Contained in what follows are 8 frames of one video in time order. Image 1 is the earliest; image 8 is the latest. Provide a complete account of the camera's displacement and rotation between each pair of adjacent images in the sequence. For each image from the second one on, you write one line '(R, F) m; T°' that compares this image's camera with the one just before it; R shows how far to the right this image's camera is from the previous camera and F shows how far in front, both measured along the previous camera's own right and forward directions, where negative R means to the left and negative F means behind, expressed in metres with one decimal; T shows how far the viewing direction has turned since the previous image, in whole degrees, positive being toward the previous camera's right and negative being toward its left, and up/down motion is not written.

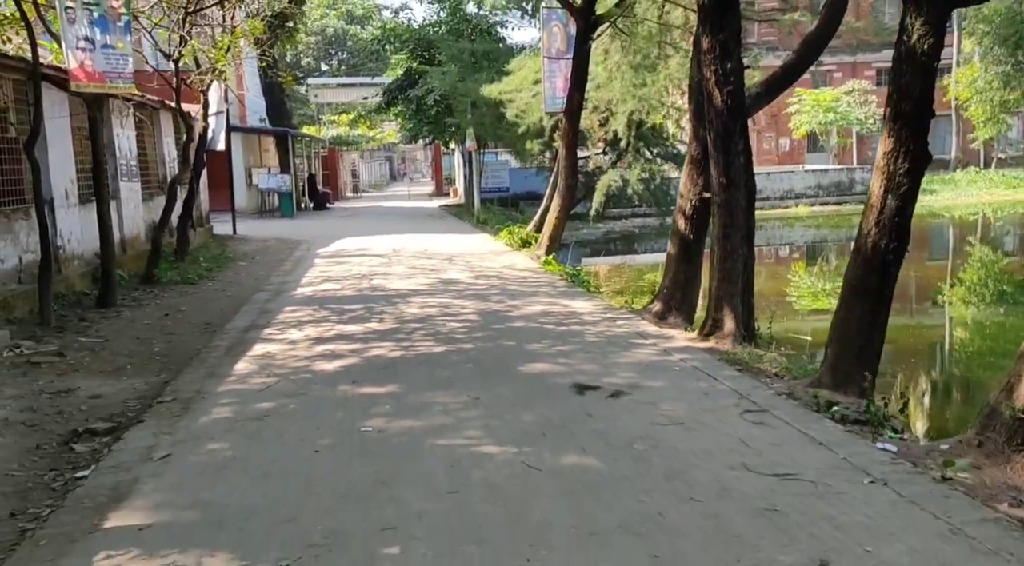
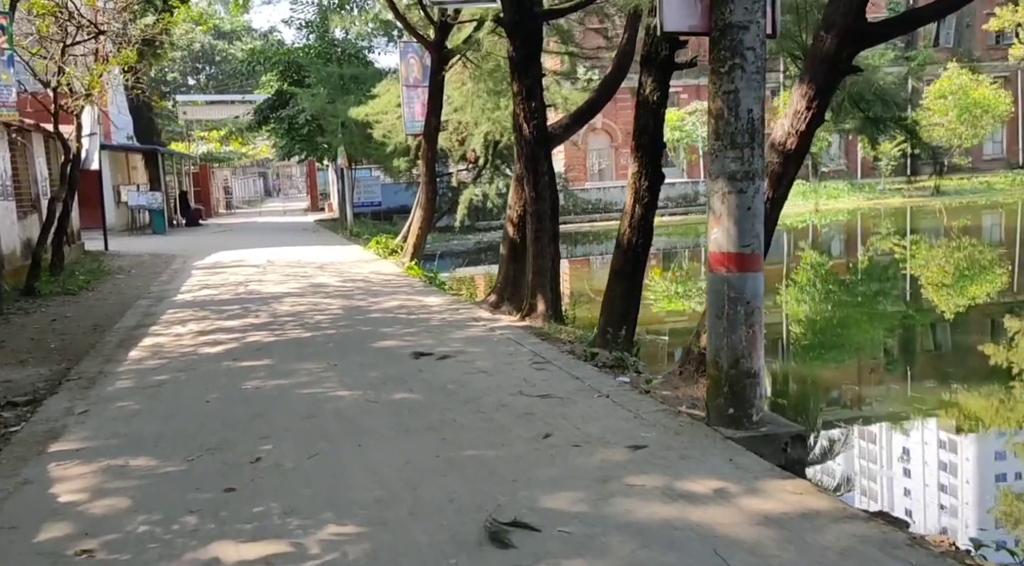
(+0.2, -2.2) m; +6°
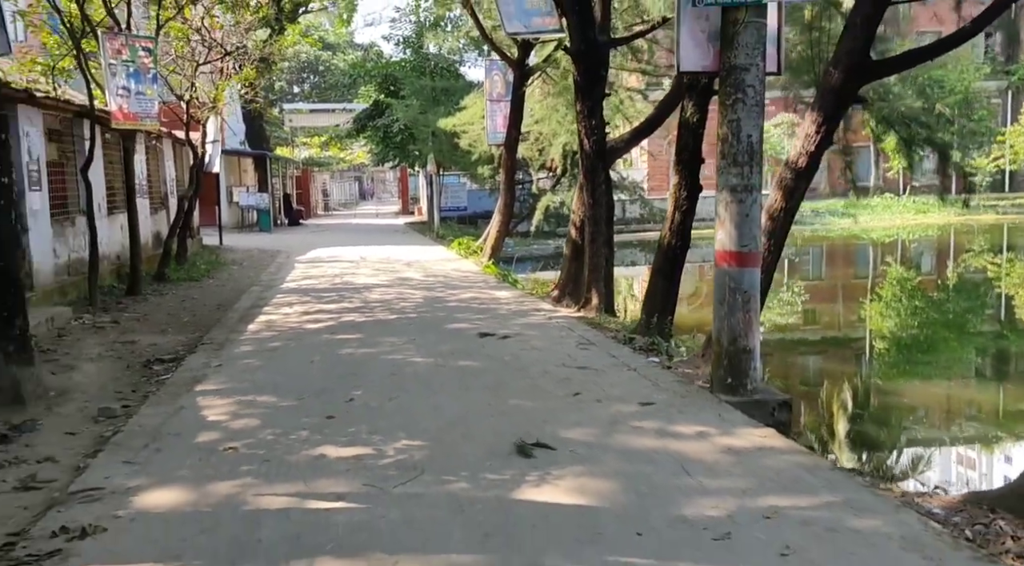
(+0.3, -1.5) m; -5°
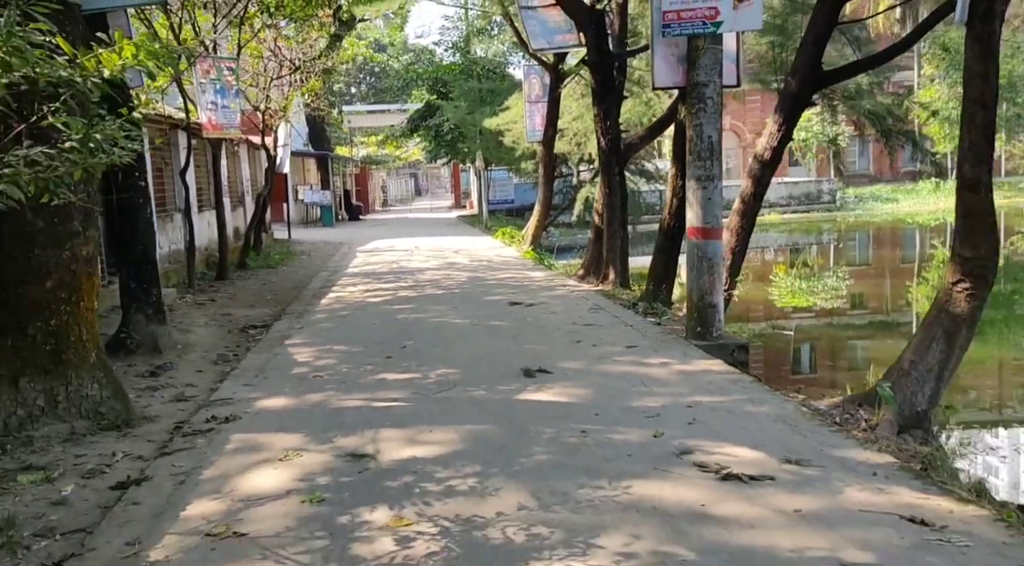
(+0.3, -2.1) m; -3°
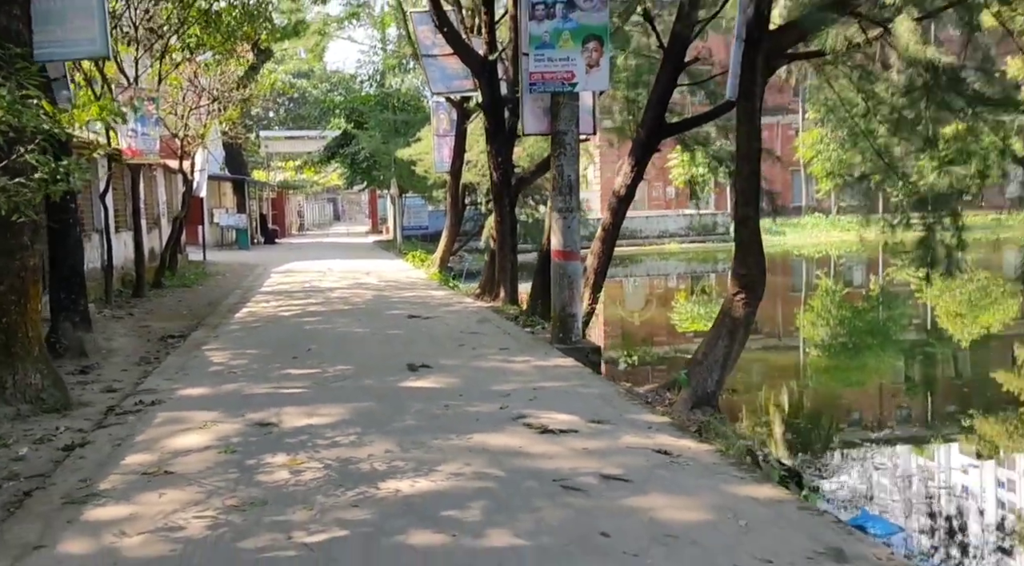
(+0.3, -1.5) m; +4°
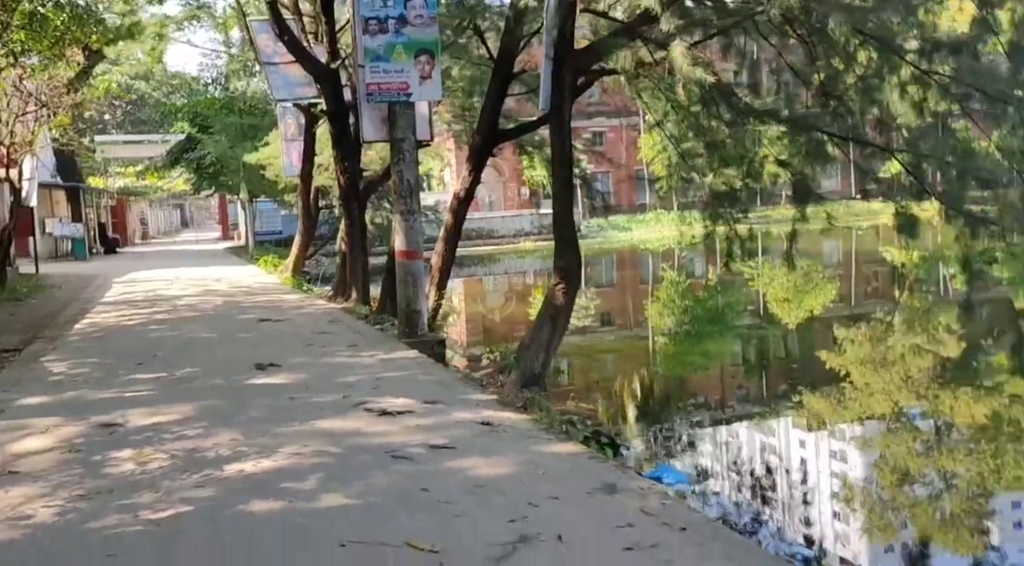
(+0.2, -0.6) m; +7°
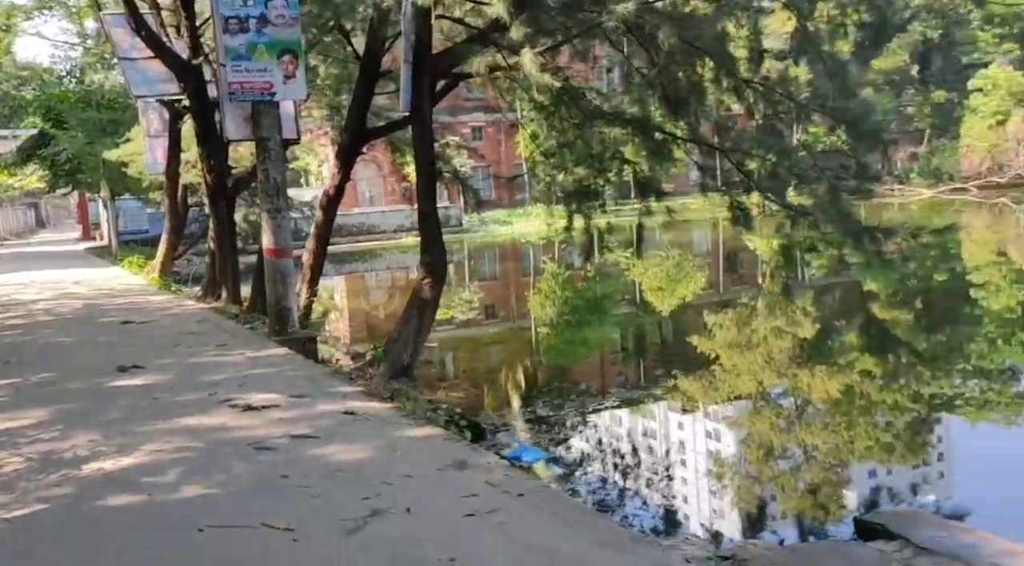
(+0.1, -0.3) m; +6°
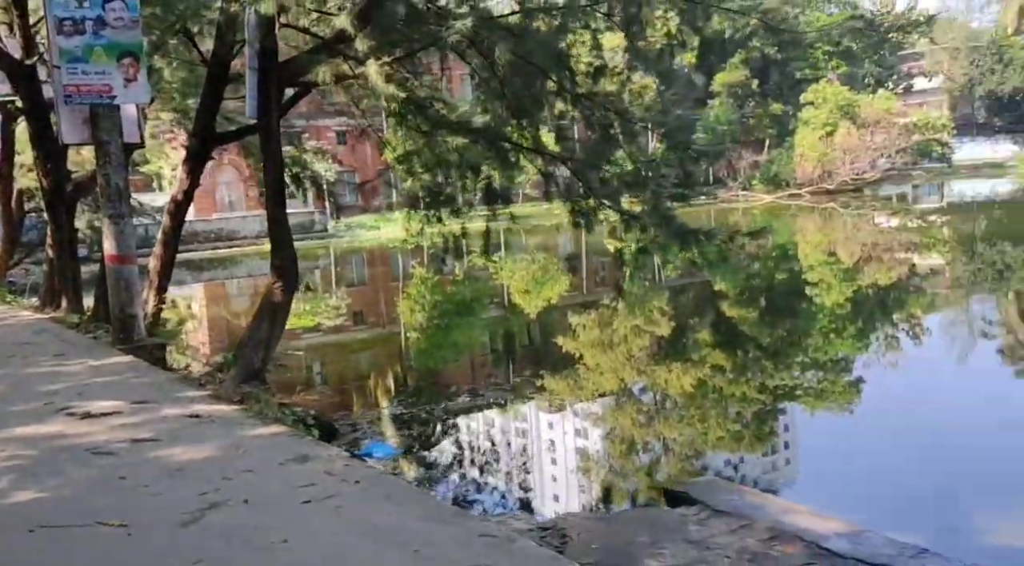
(+0.1, -0.3) m; +7°
